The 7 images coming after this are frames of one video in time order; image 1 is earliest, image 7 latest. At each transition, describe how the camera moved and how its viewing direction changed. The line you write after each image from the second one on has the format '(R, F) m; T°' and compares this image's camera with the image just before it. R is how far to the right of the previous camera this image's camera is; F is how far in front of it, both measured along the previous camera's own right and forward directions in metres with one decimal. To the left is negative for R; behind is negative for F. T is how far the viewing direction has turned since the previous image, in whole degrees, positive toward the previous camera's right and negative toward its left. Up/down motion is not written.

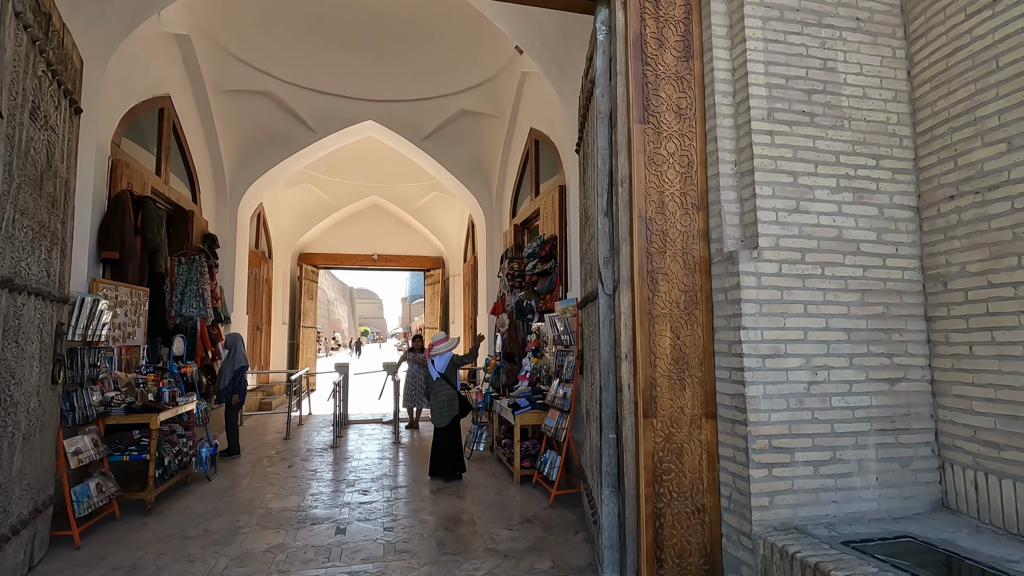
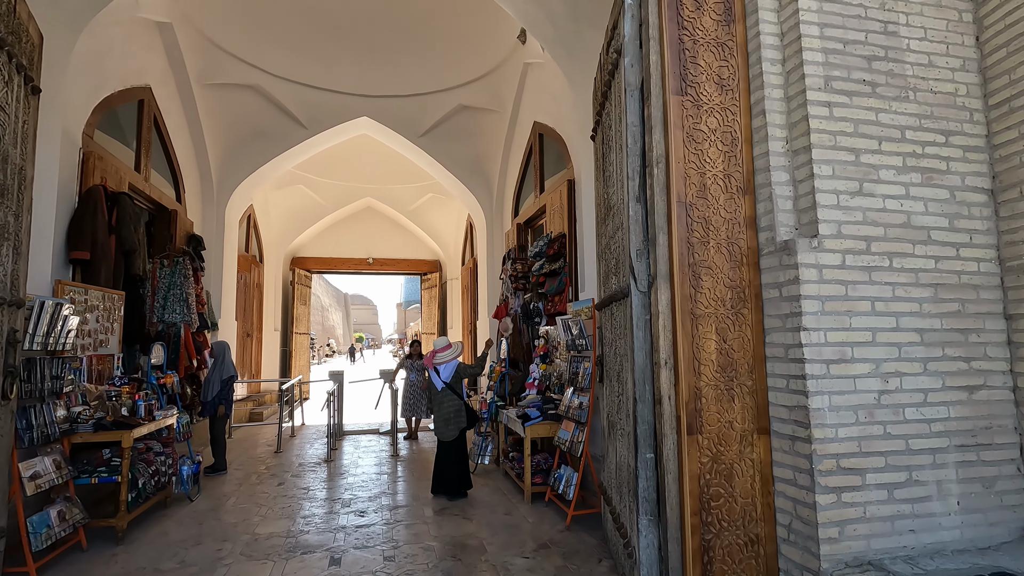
(-0.1, +0.4) m; +1°
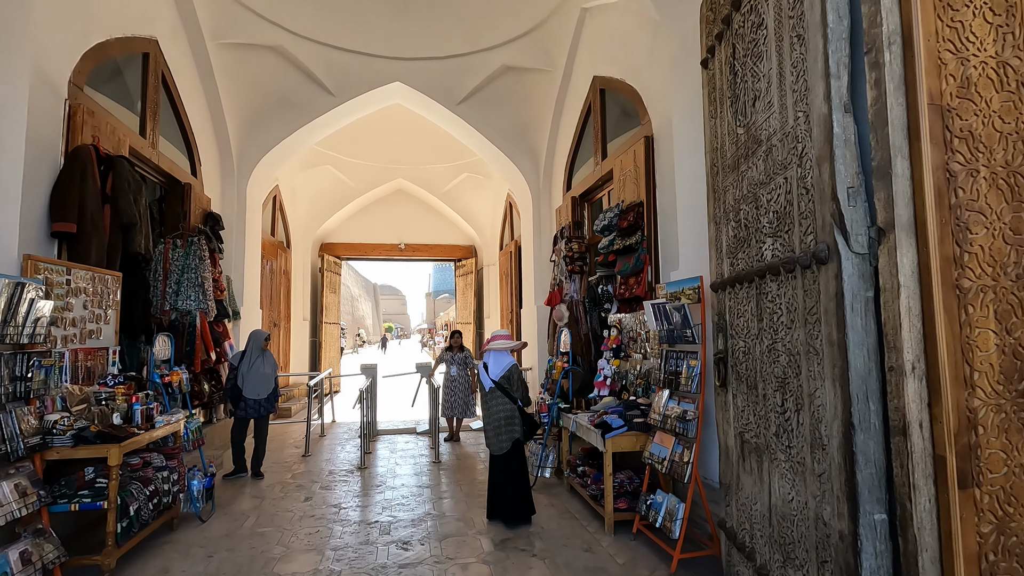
(-0.3, +0.9) m; -3°
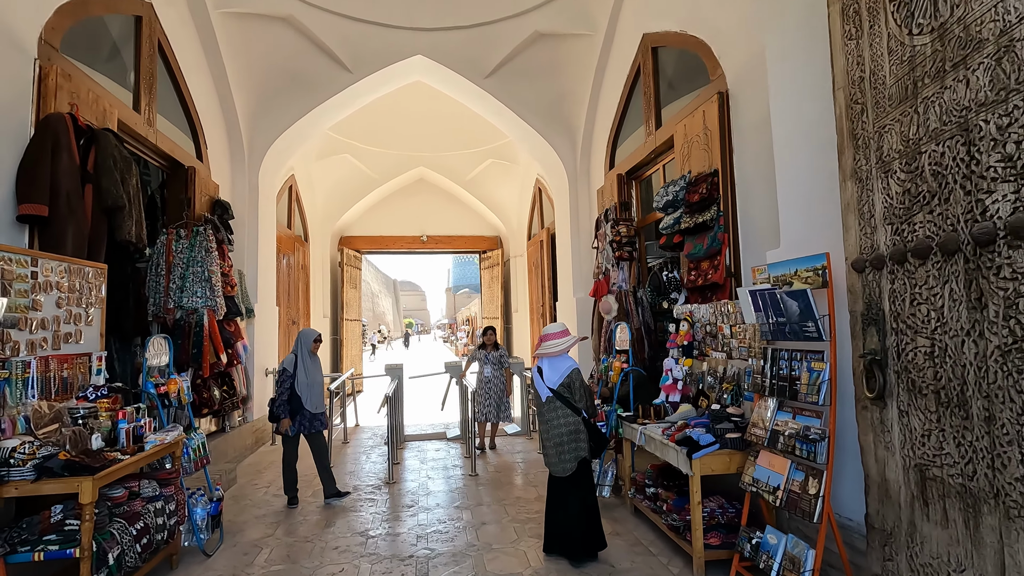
(-0.2, +0.7) m; -2°
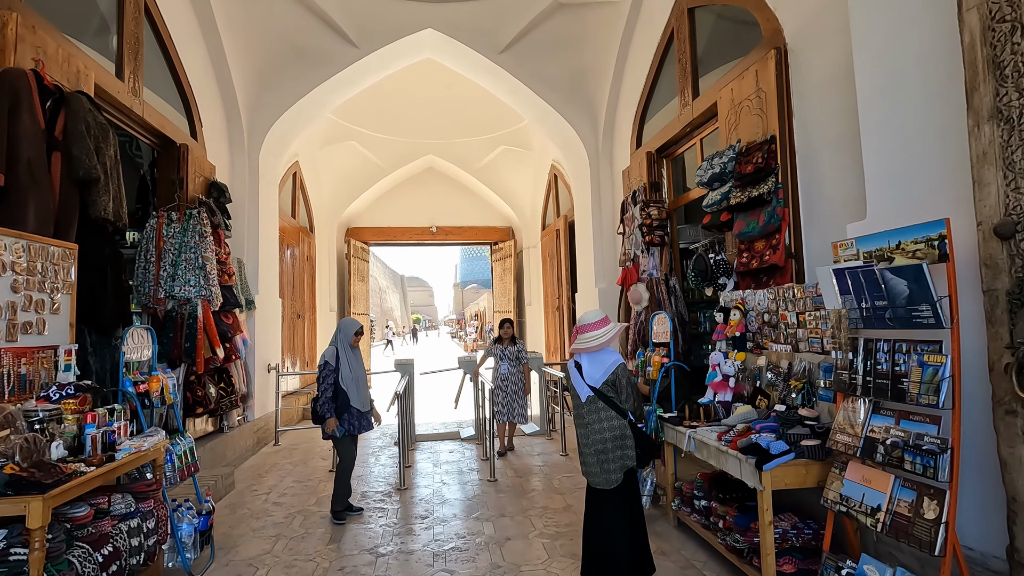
(-0.1, +0.4) m; -1°
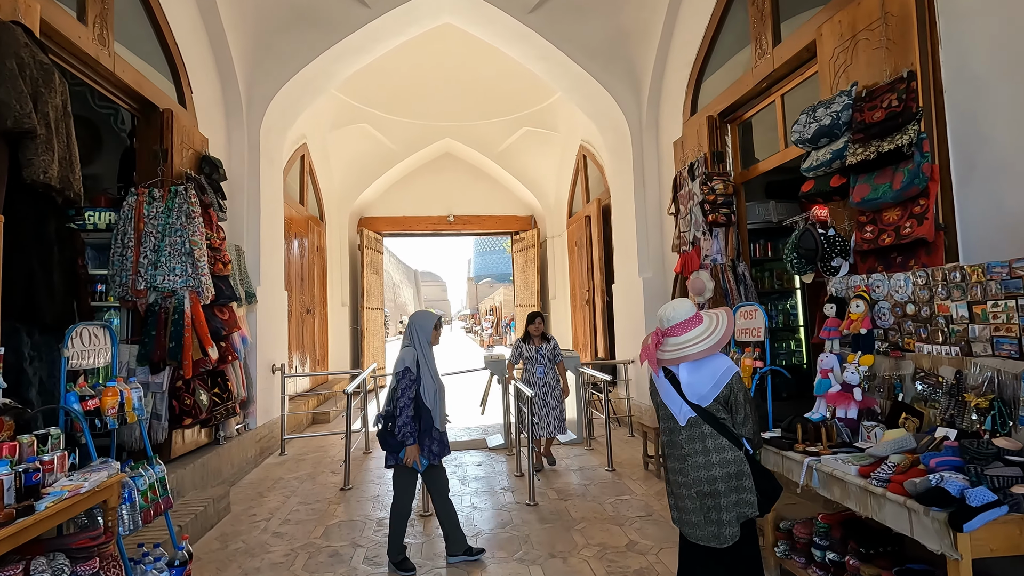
(-0.2, +0.7) m; -1°
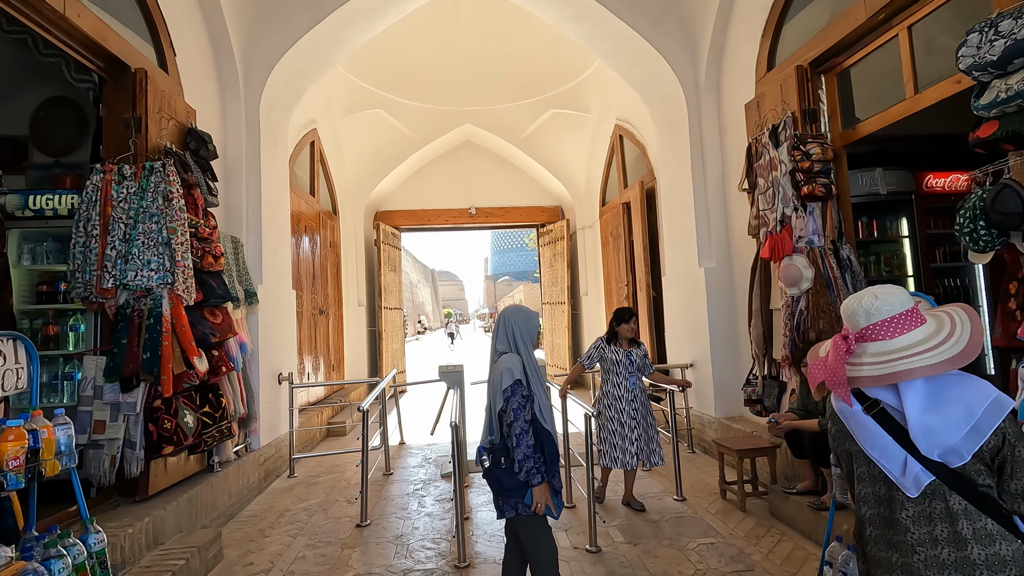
(-0.2, +0.8) m; -2°
